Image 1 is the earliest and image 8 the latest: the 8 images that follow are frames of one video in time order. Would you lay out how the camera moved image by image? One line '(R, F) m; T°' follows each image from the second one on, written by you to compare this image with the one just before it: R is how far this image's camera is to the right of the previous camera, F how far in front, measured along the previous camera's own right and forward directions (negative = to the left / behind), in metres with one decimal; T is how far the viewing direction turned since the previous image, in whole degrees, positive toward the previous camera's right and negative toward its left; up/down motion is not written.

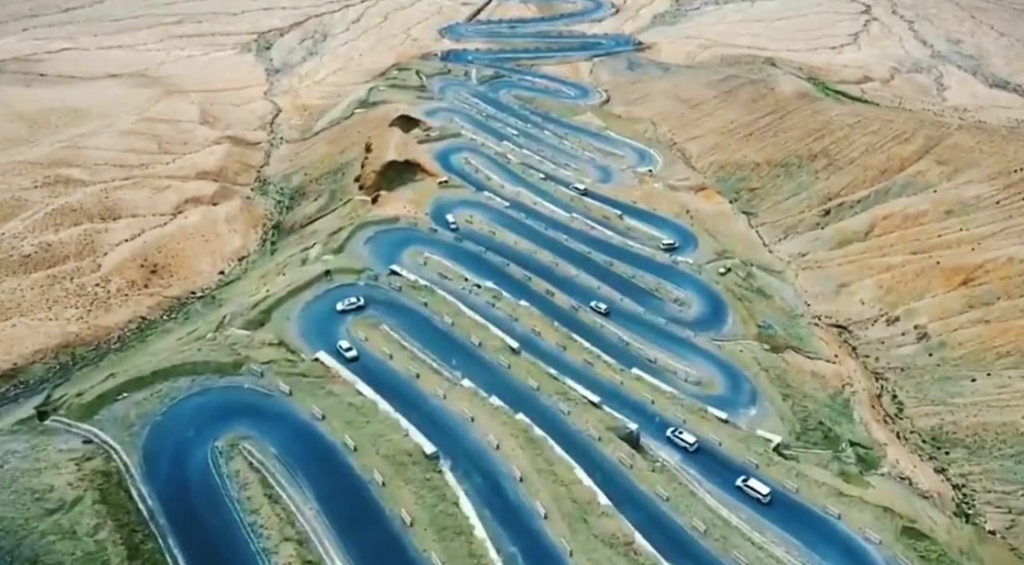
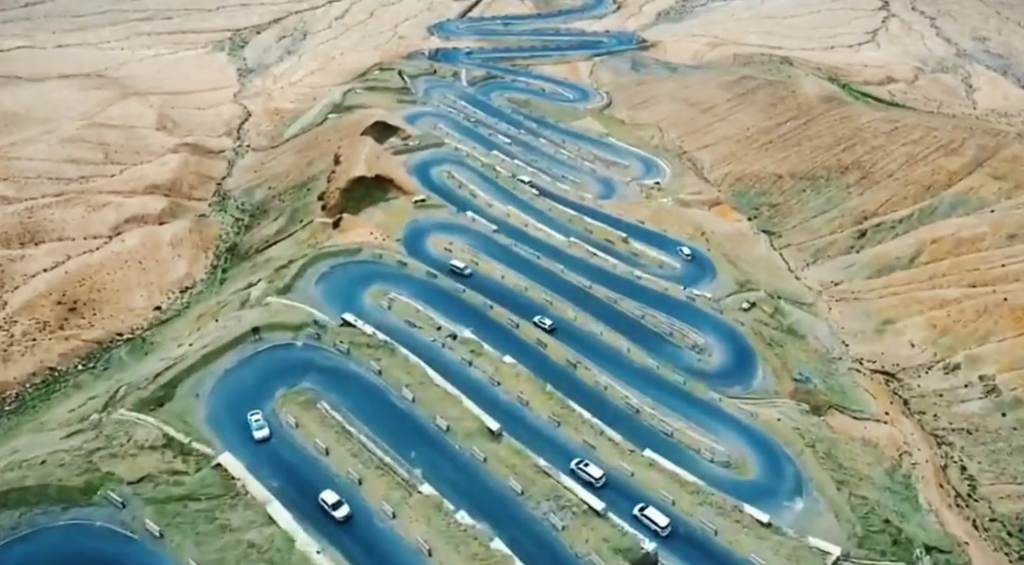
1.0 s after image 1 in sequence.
(+0.9, +11.4) m; 0°
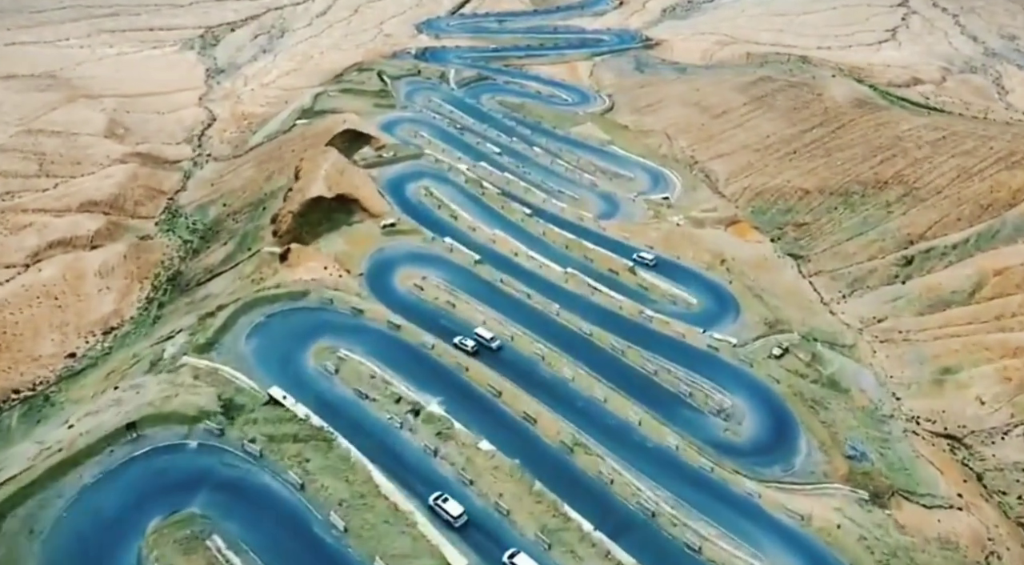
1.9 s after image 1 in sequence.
(+0.9, +11.0) m; 0°
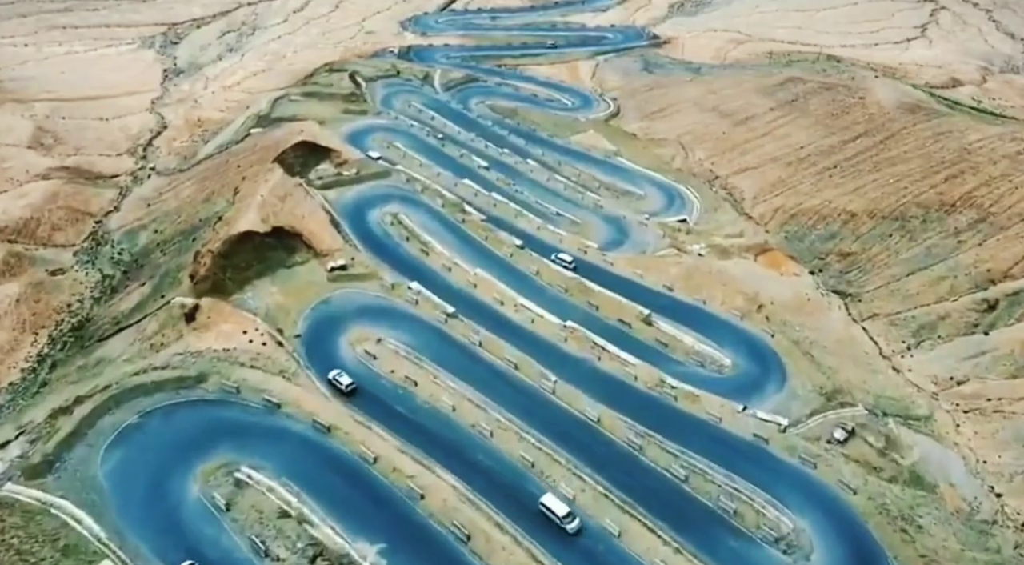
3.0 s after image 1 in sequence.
(+0.8, +12.9) m; 0°
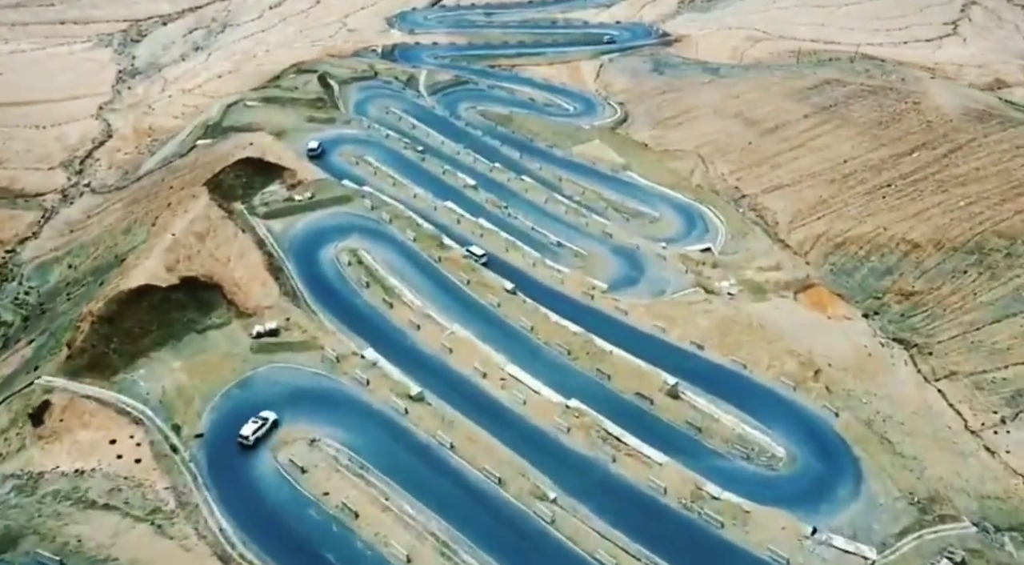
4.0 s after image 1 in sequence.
(+0.6, +11.5) m; 0°
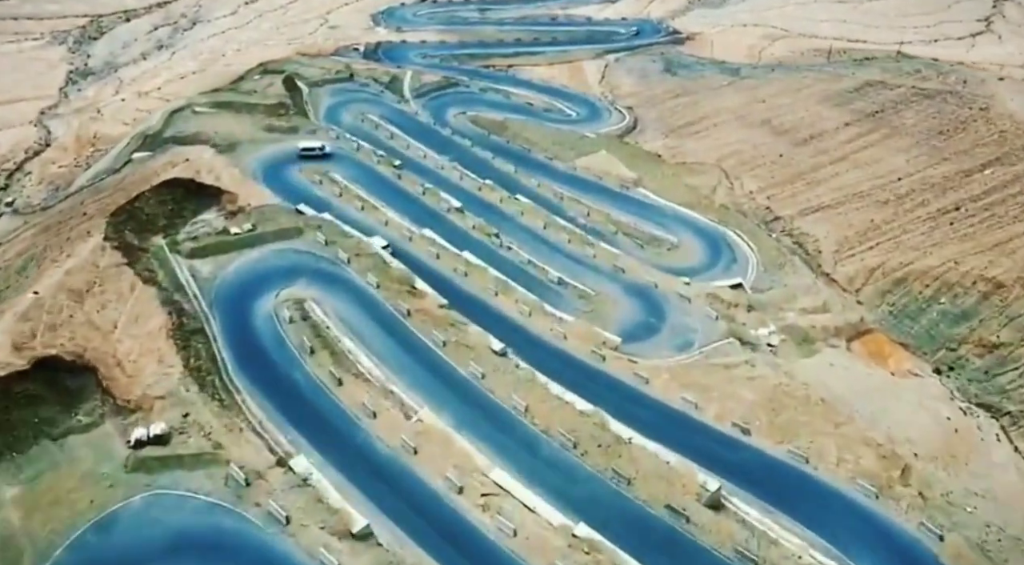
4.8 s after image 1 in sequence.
(+0.4, +10.1) m; 0°
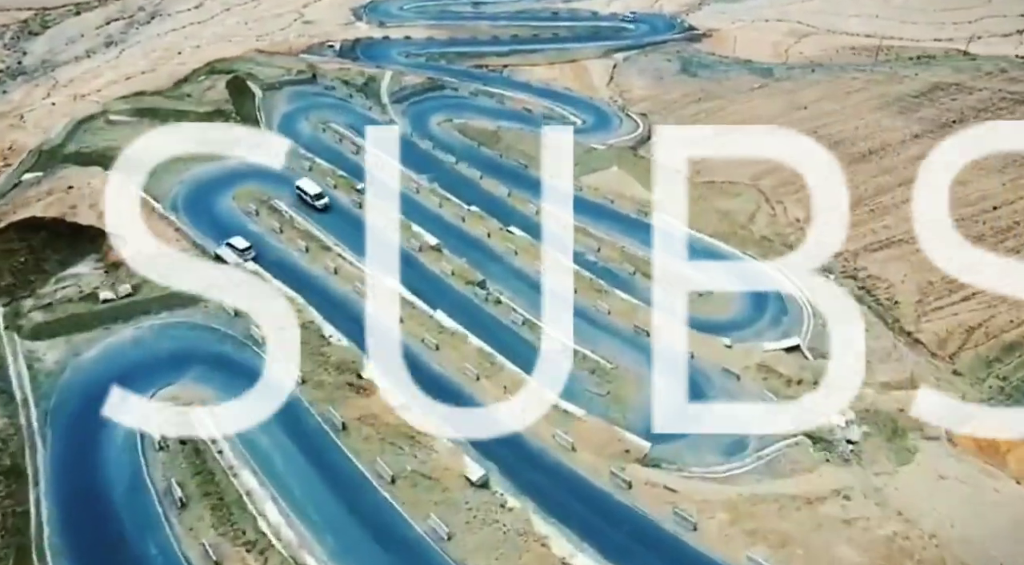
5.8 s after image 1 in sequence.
(+0.4, +11.6) m; 0°
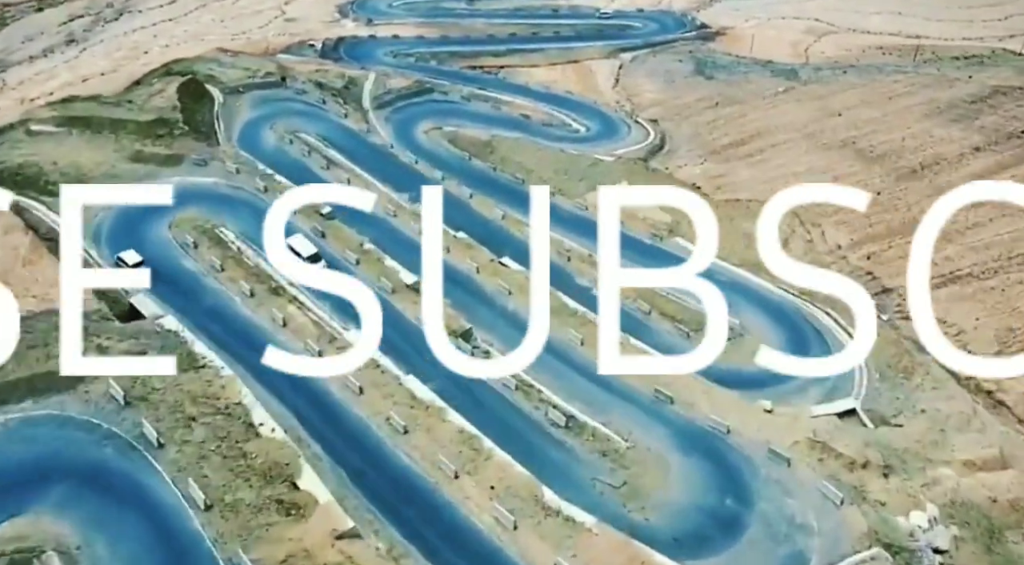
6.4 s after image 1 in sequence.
(+0.3, +7.3) m; 0°
